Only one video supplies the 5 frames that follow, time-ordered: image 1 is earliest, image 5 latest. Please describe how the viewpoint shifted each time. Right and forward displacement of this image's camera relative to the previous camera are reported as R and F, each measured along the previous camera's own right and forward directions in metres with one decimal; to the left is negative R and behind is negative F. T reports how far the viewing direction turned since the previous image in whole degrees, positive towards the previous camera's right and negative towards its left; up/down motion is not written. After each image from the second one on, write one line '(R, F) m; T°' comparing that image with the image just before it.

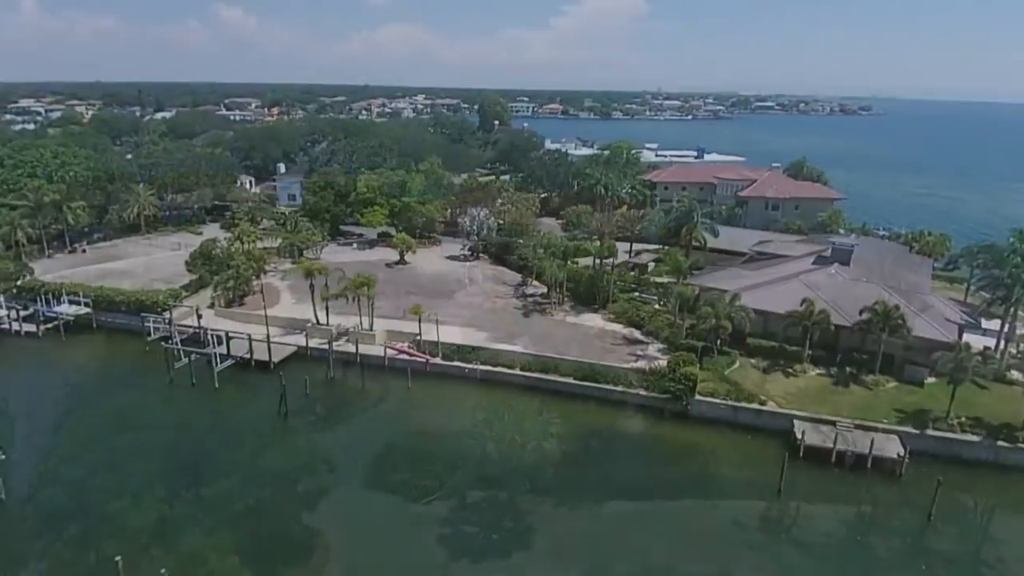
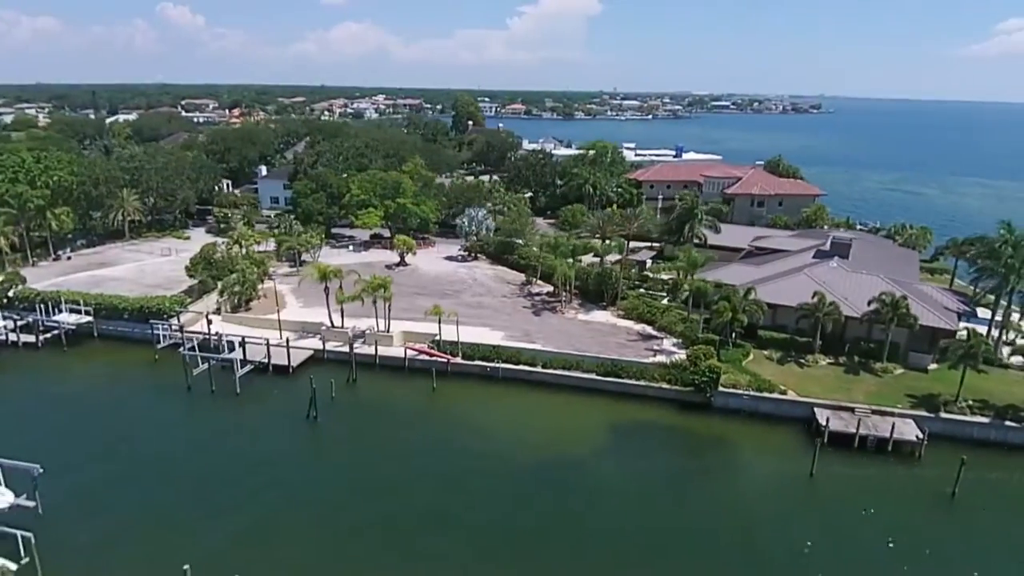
(-3.1, -0.3) m; +3°
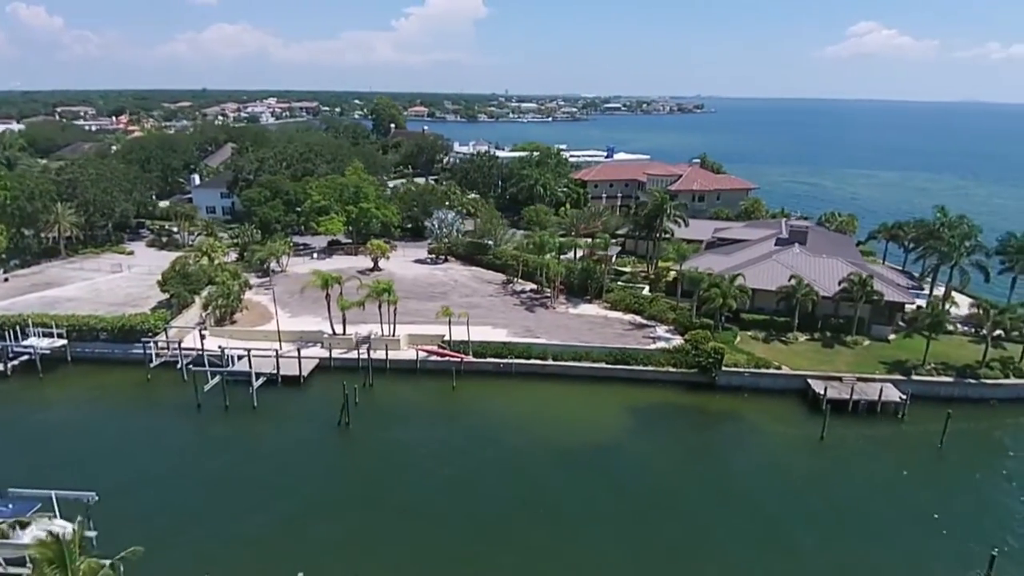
(-5.8, -0.7) m; +9°
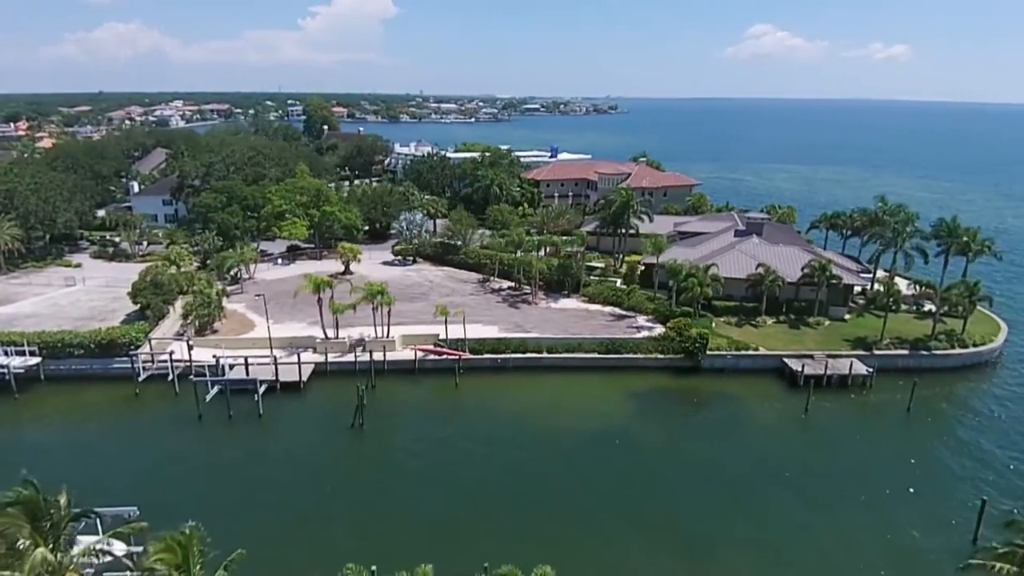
(-4.0, -0.8) m; +7°
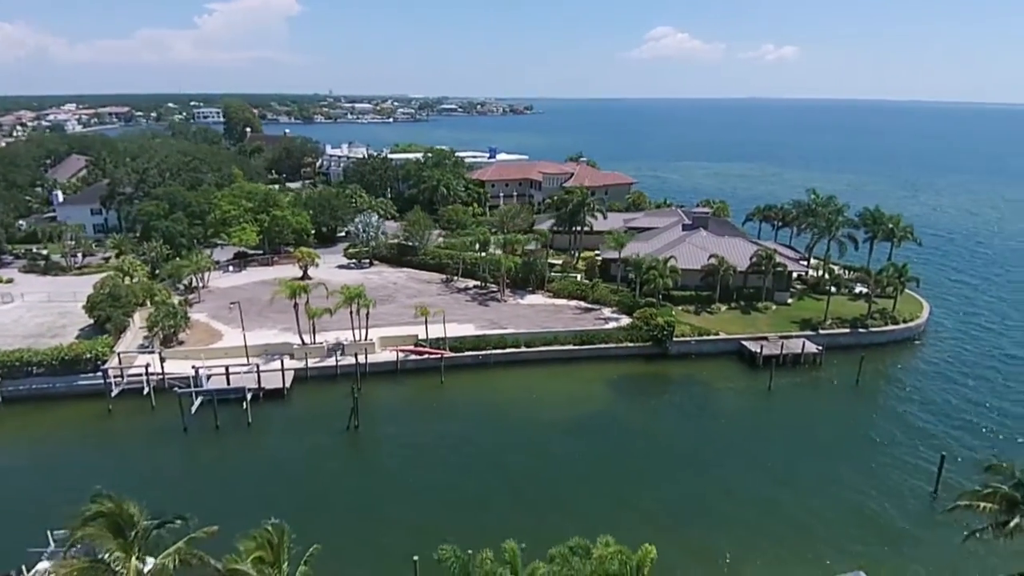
(-3.3, -0.9) m; +7°
